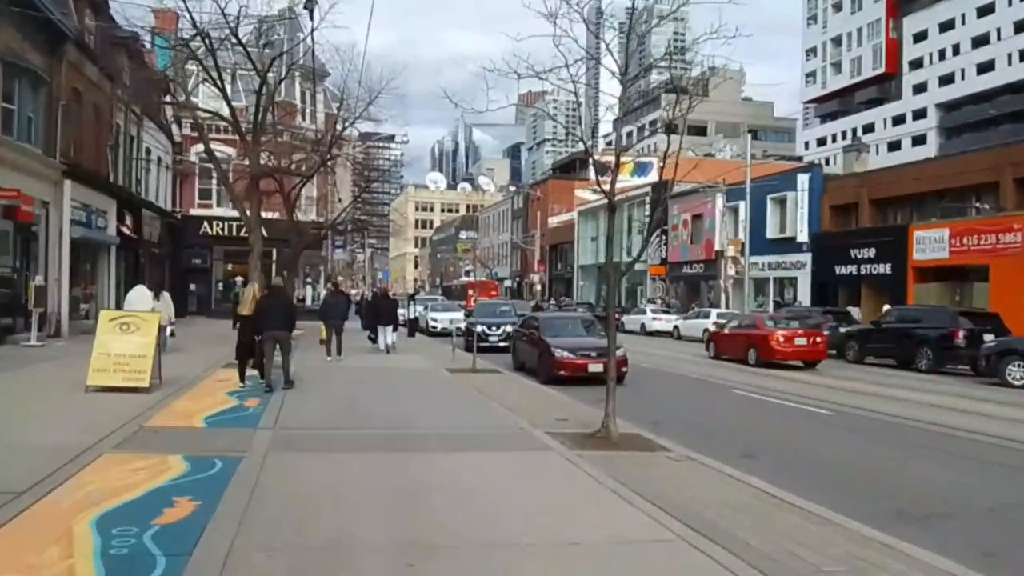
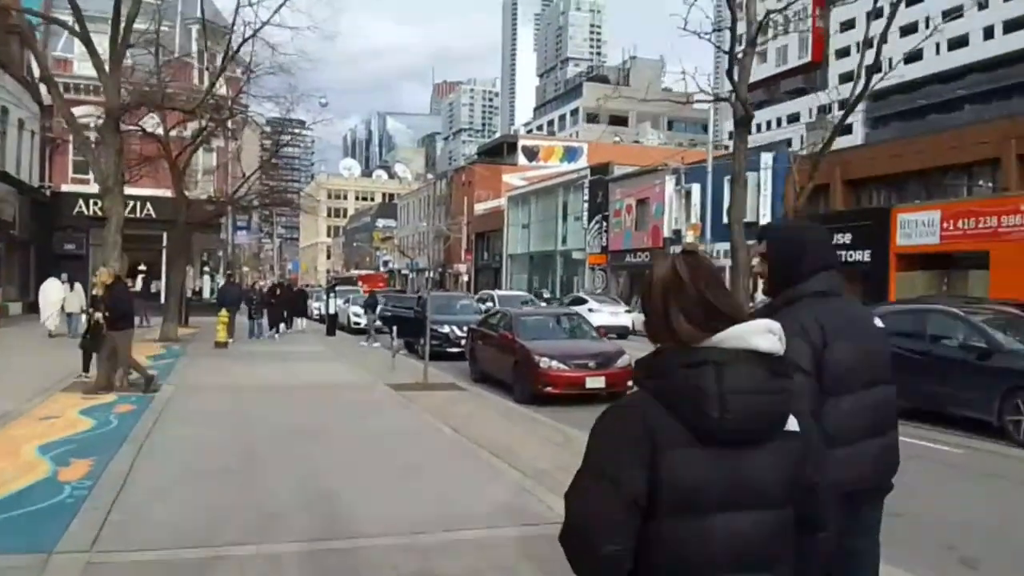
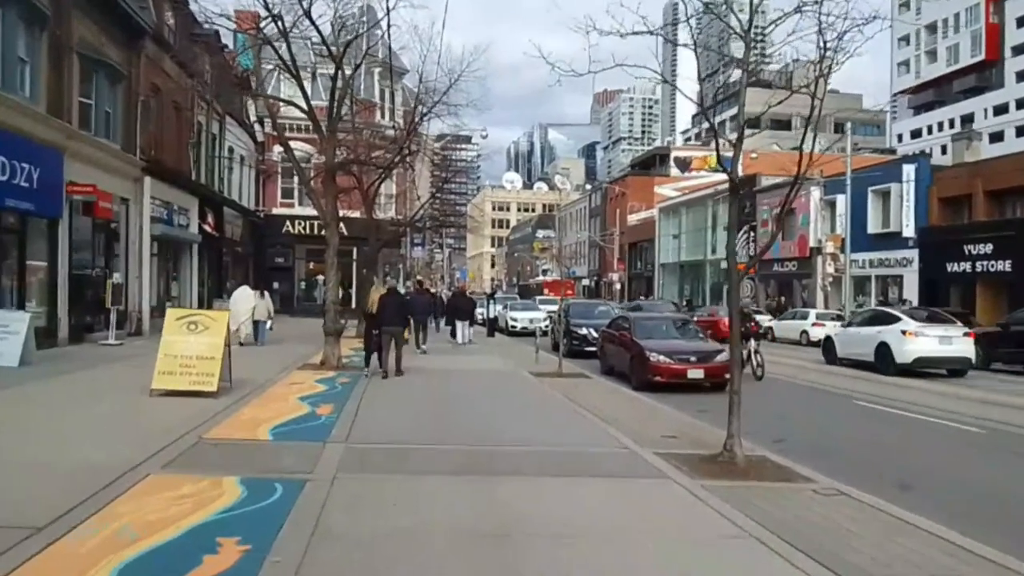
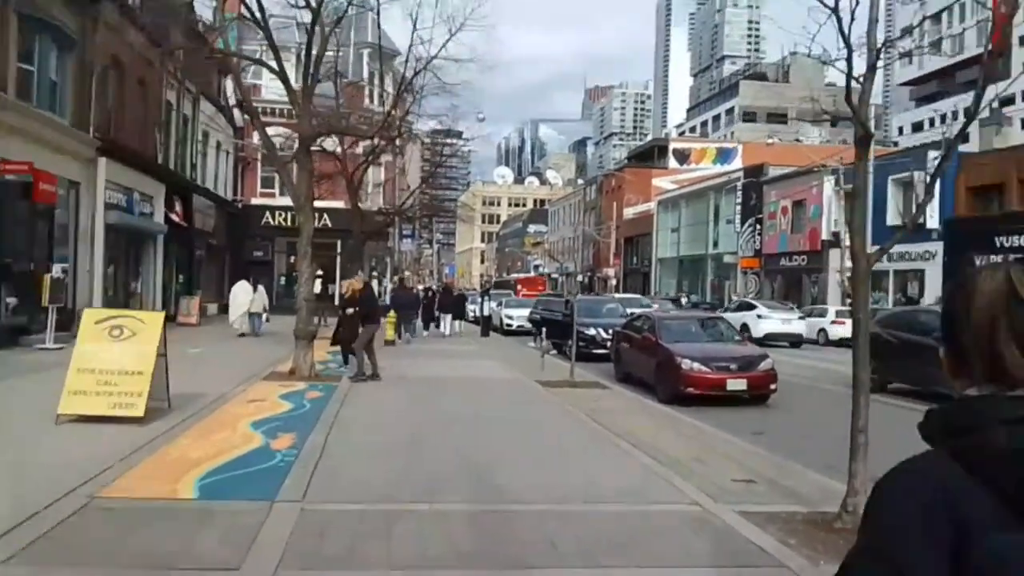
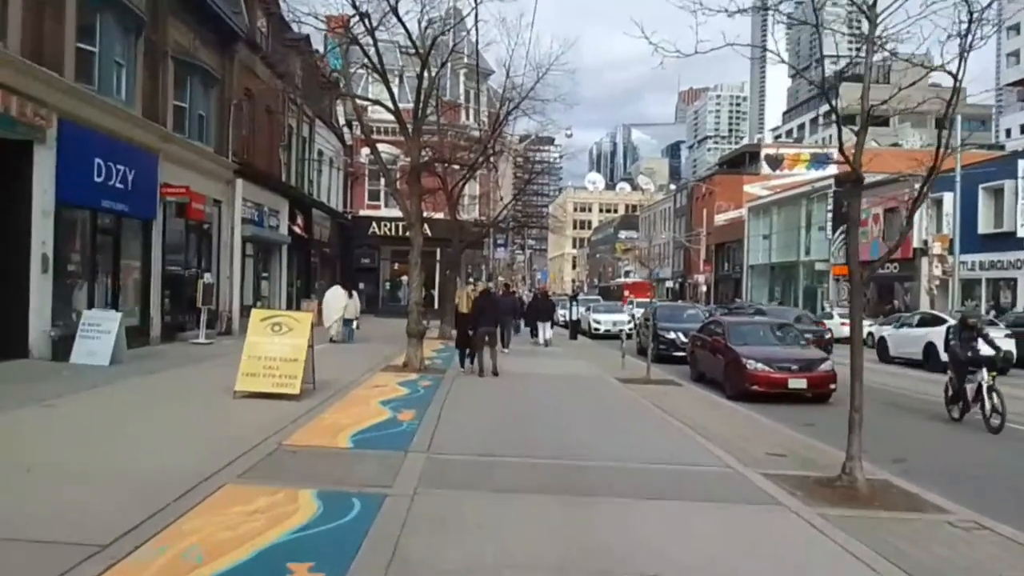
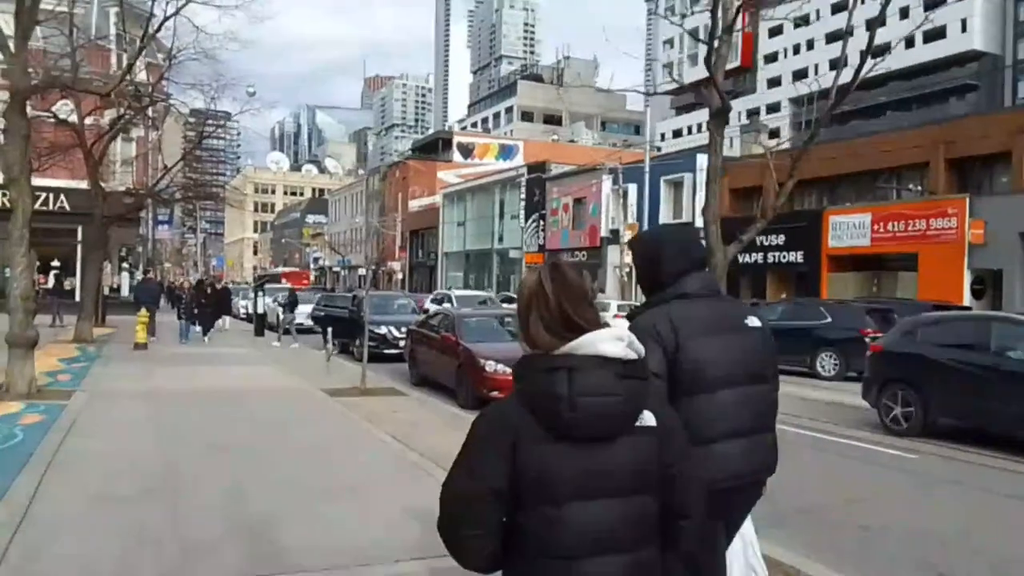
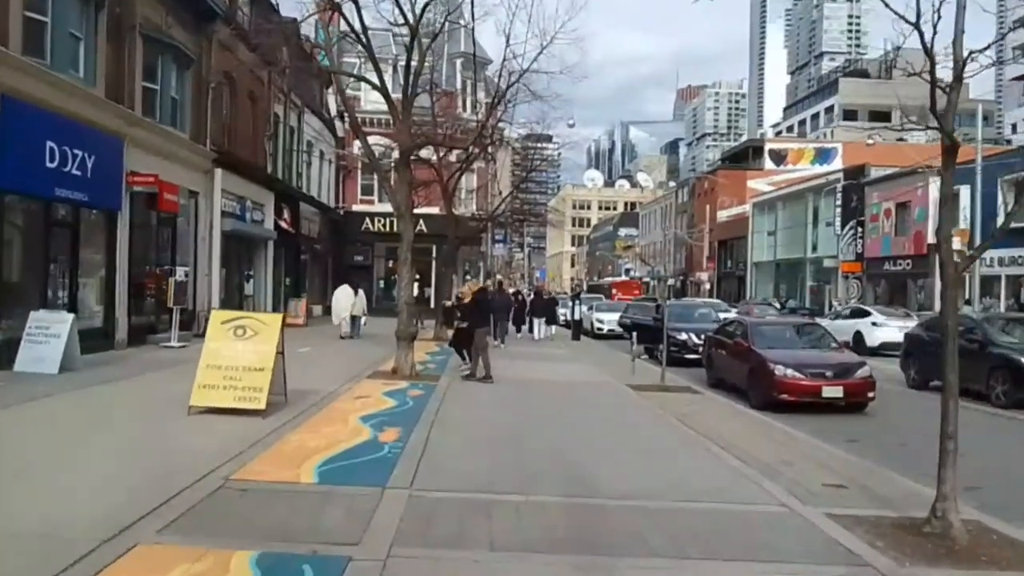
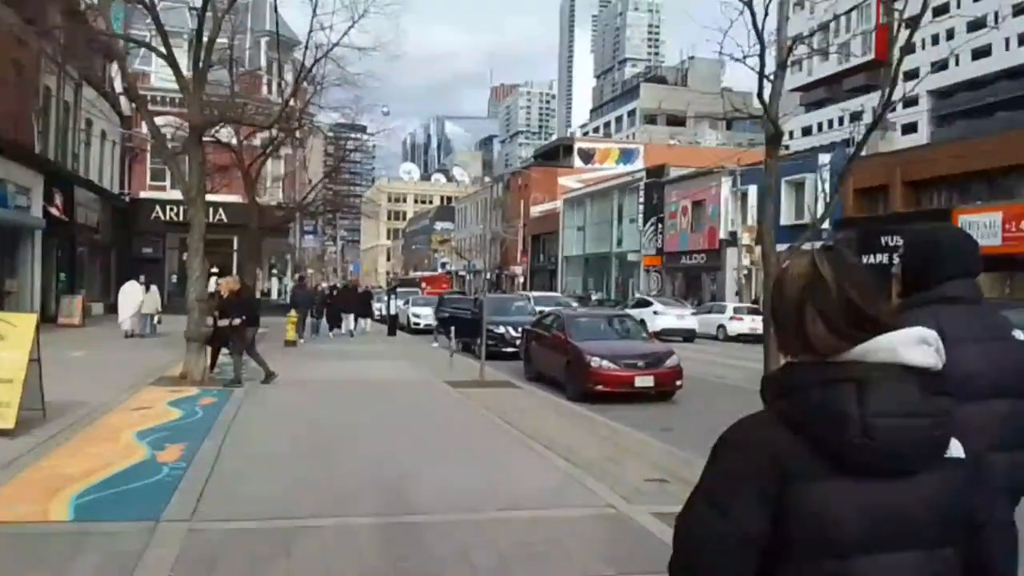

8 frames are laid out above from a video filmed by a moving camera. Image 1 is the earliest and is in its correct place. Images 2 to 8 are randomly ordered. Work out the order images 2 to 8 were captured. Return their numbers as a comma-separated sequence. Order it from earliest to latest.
3, 5, 7, 4, 8, 2, 6
